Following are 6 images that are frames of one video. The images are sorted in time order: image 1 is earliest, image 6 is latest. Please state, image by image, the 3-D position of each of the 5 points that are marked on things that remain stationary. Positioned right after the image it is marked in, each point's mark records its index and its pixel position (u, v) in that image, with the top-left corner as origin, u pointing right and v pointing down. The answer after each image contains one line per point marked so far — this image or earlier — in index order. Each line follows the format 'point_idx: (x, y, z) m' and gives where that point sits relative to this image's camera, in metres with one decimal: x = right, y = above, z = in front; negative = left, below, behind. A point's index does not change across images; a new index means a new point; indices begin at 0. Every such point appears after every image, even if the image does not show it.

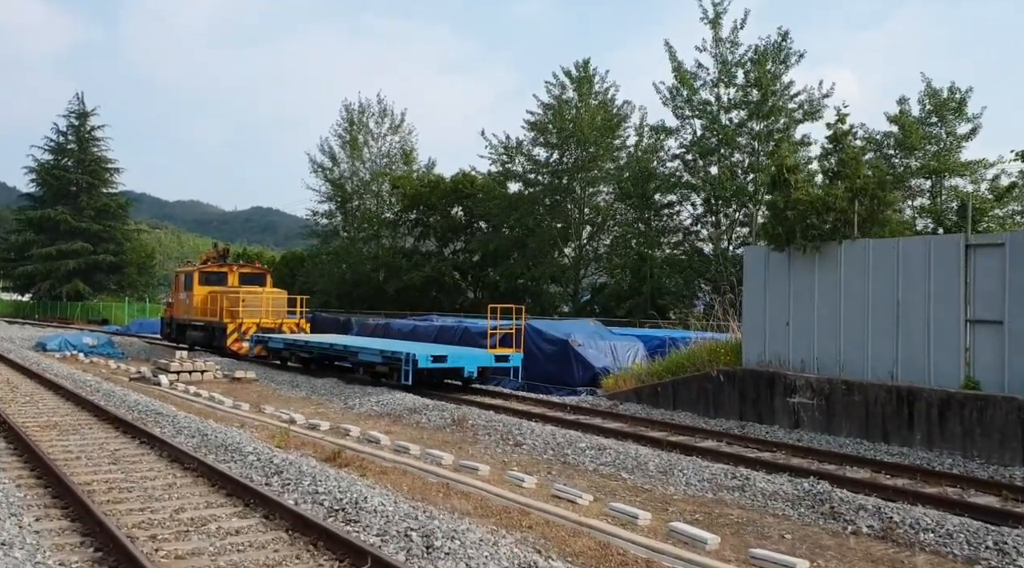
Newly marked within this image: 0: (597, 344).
0: (+1.8, -1.3, +17.7) m
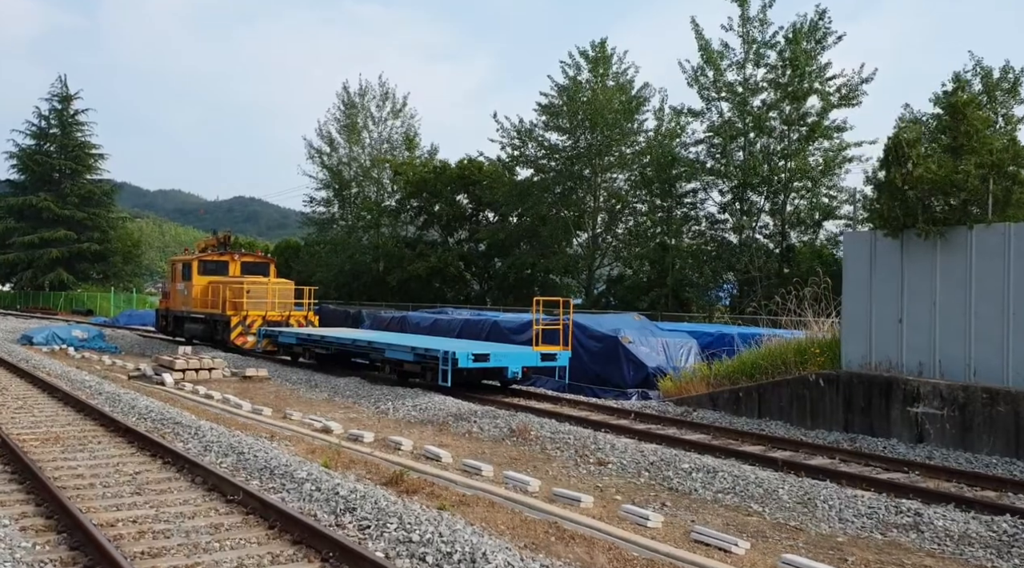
0: (+2.7, -1.1, +16.2) m
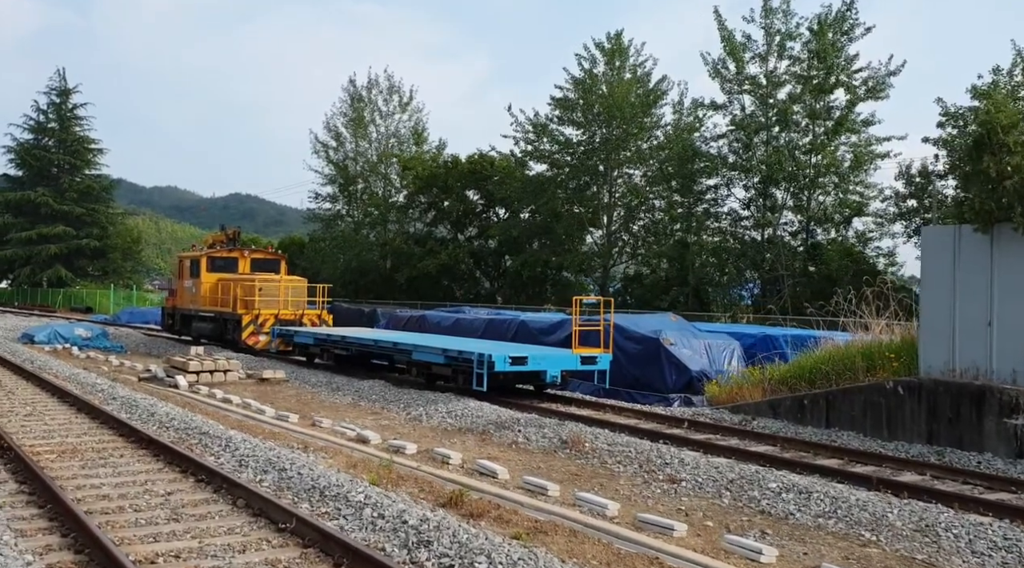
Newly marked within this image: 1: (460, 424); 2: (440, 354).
0: (+3.3, -1.1, +15.3) m
1: (-0.8, -2.1, +12.2) m
2: (-1.3, -1.2, +14.8) m
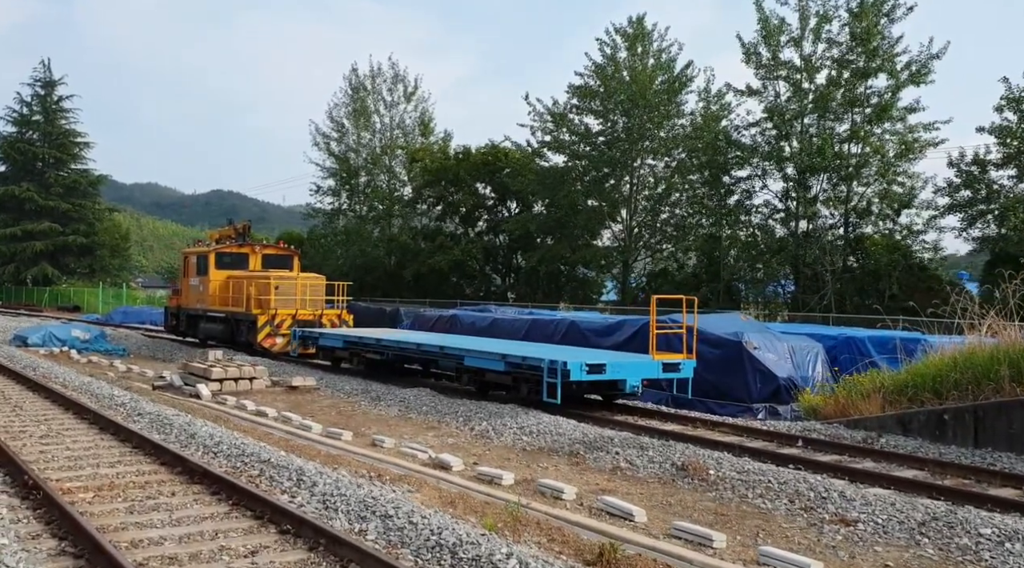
0: (+4.4, -1.0, +13.9) m
1: (+0.4, -2.0, +10.7) m
2: (-0.2, -1.2, +13.3) m
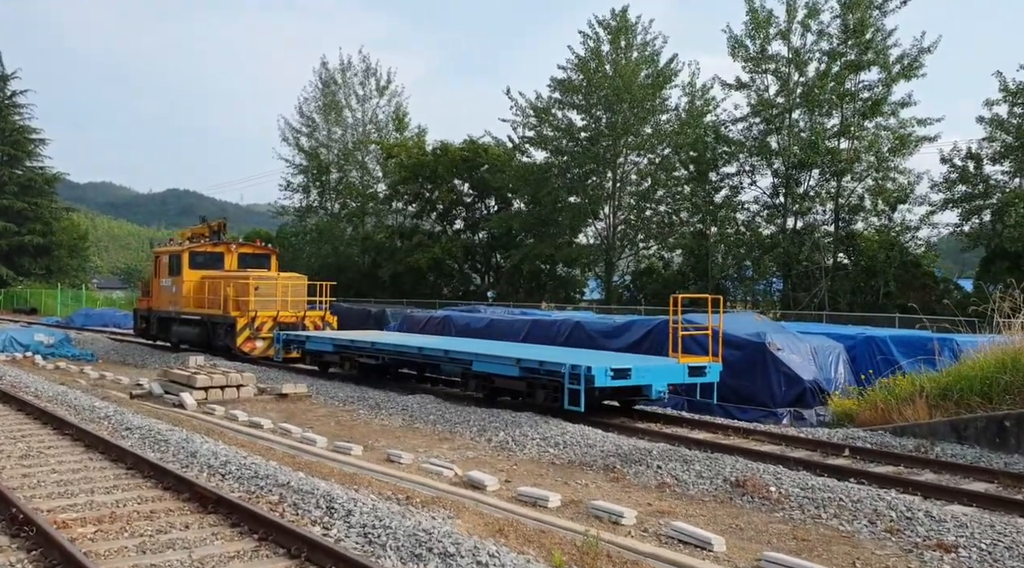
0: (+4.6, -1.0, +13.3) m
1: (+0.7, -2.1, +9.9) m
2: (0.0, -1.2, +12.5) m
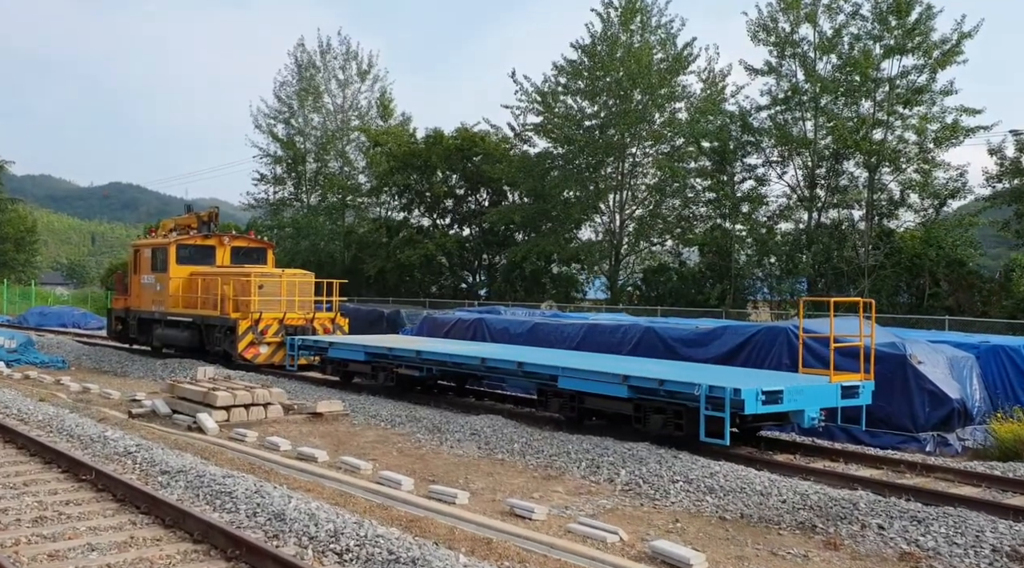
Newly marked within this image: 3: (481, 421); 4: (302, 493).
0: (+5.9, -1.1, +11.4) m
1: (+2.2, -2.1, +7.9) m
2: (+1.4, -1.2, +10.4) m
3: (-0.5, -2.0, +12.2) m
4: (-2.0, -2.0, +8.0) m
